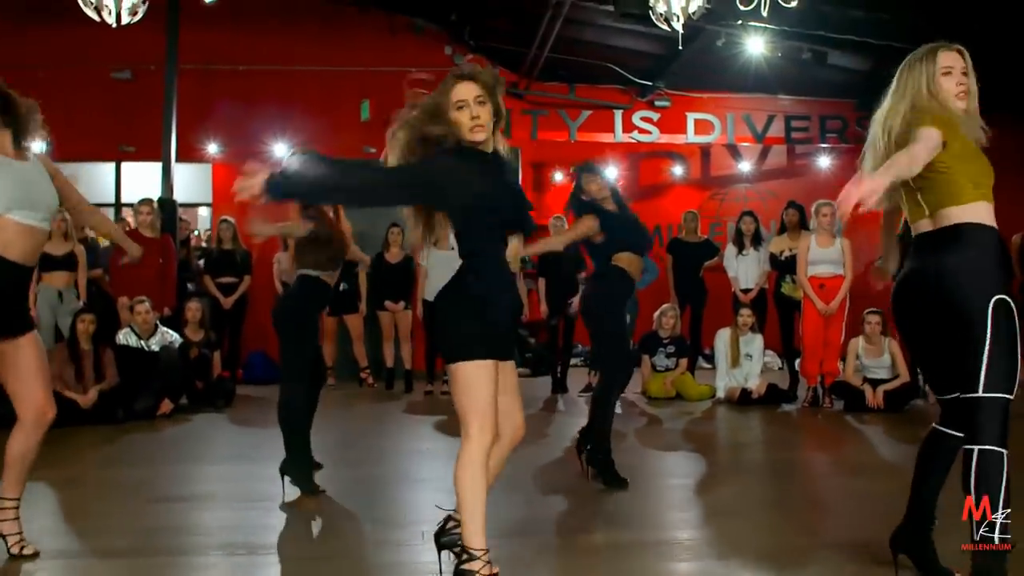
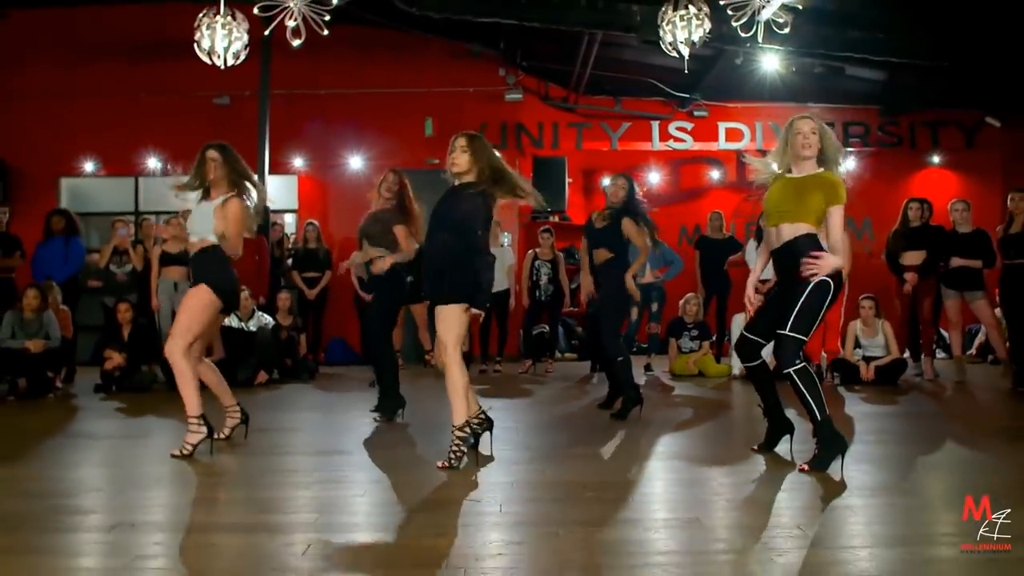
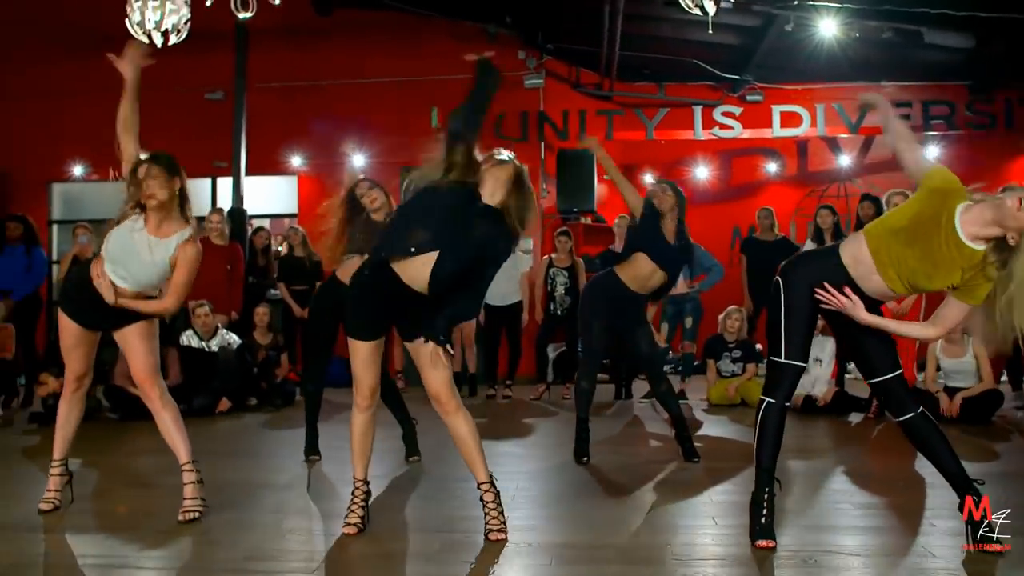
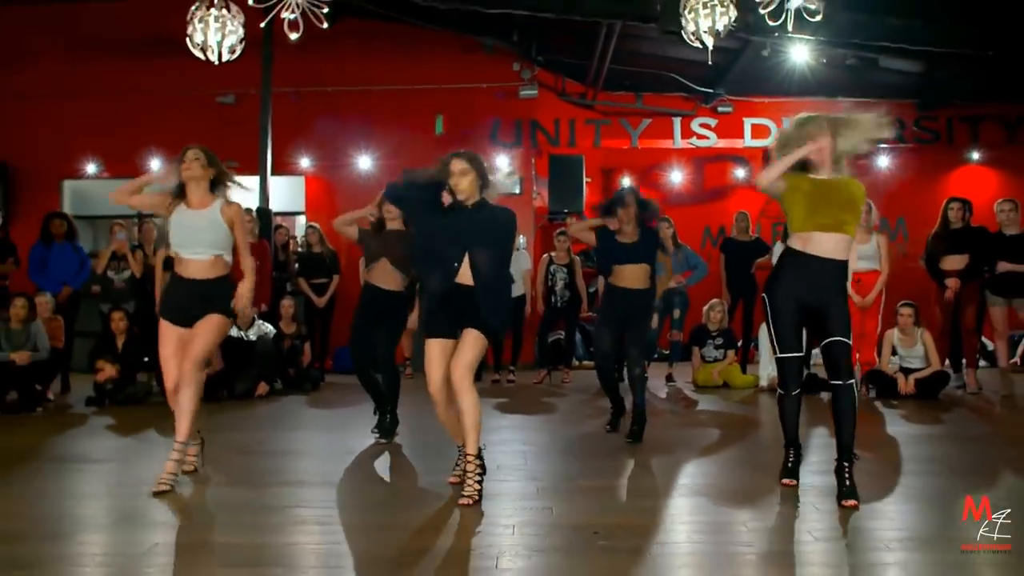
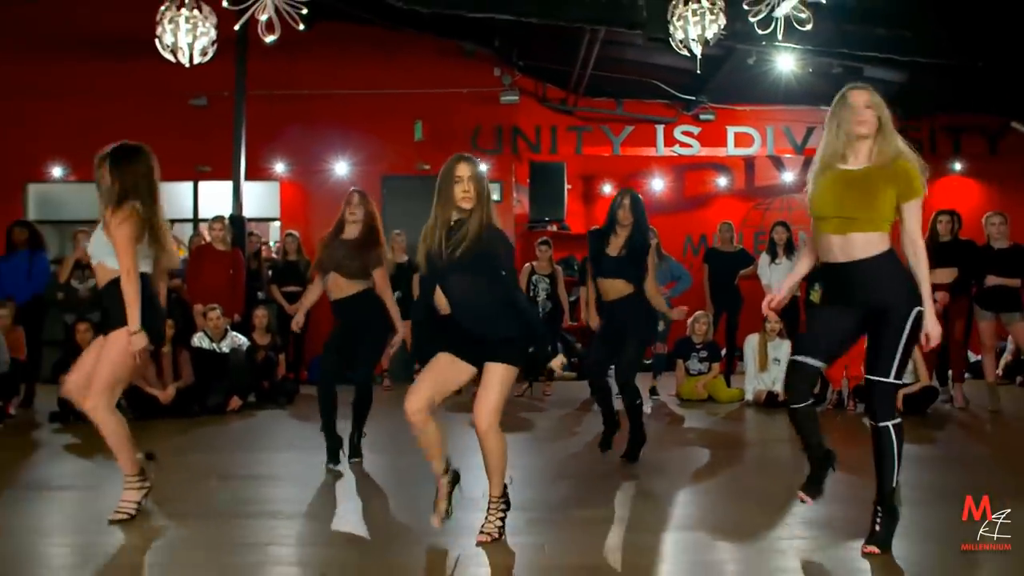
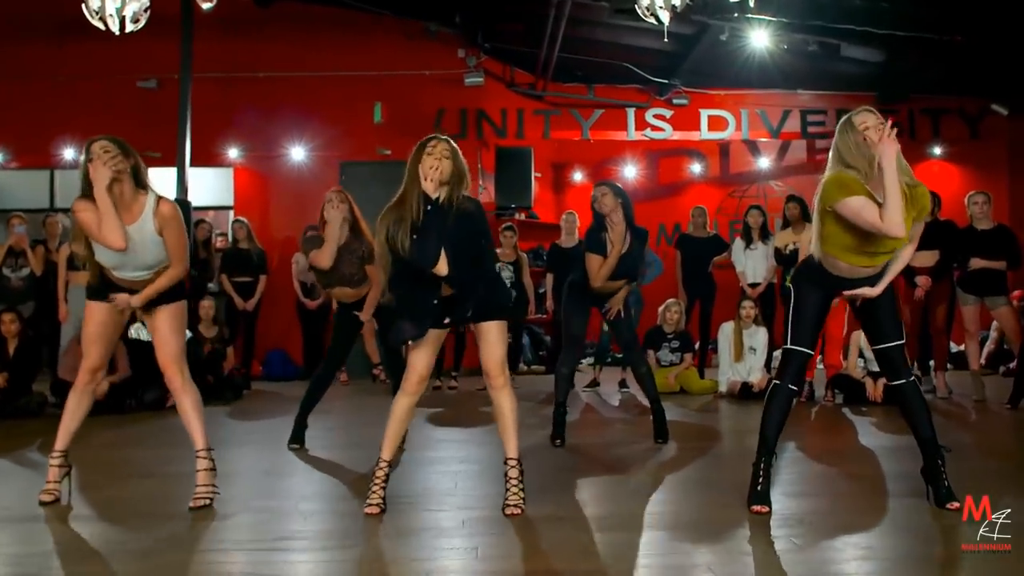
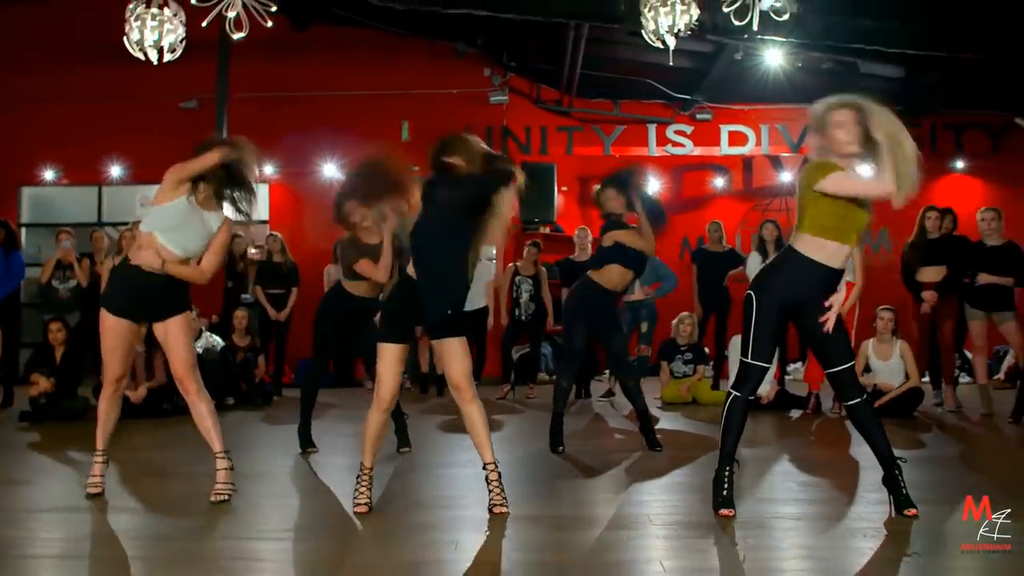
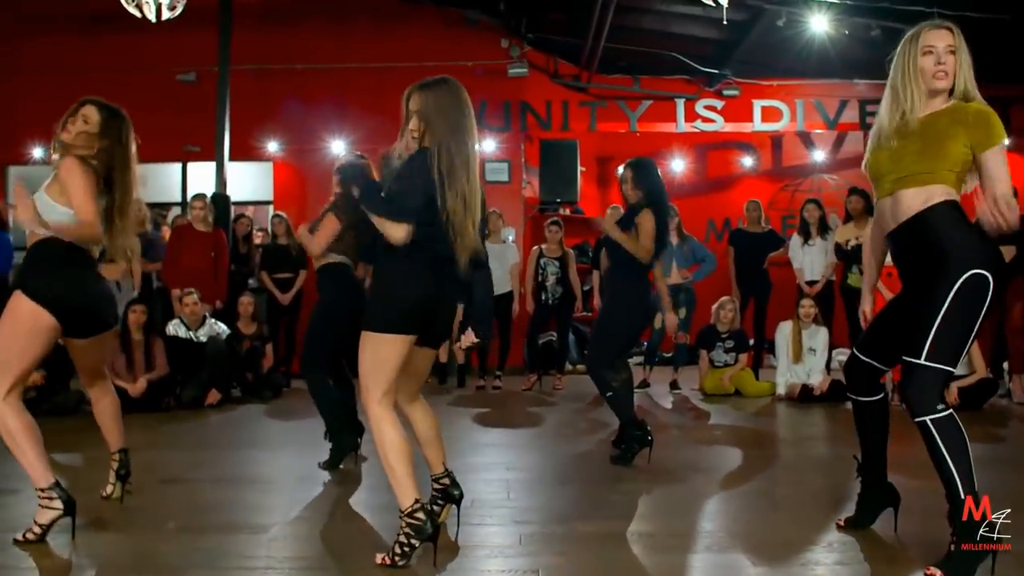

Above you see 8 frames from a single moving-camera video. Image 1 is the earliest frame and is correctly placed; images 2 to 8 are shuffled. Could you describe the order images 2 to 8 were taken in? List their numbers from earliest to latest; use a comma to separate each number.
5, 2, 8, 4, 6, 3, 7
